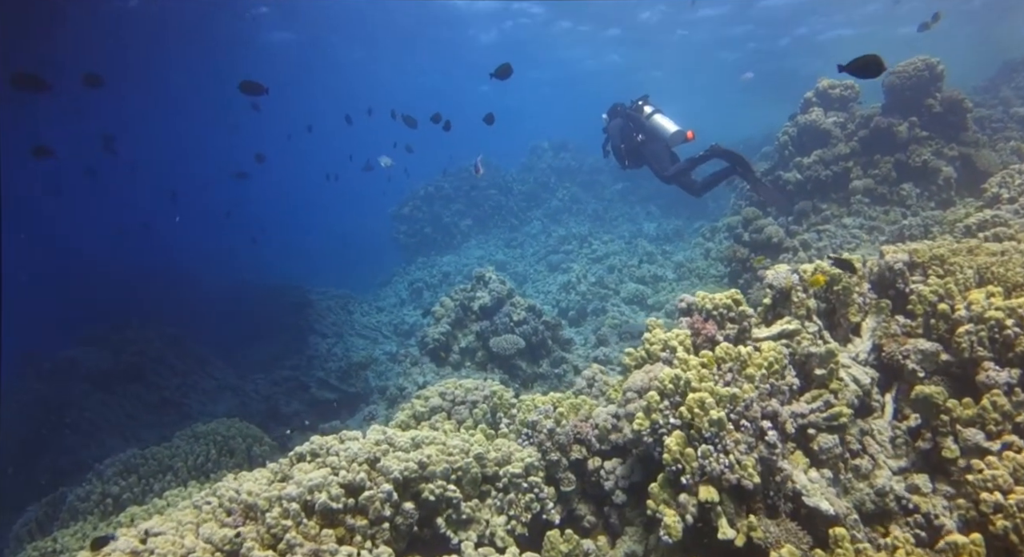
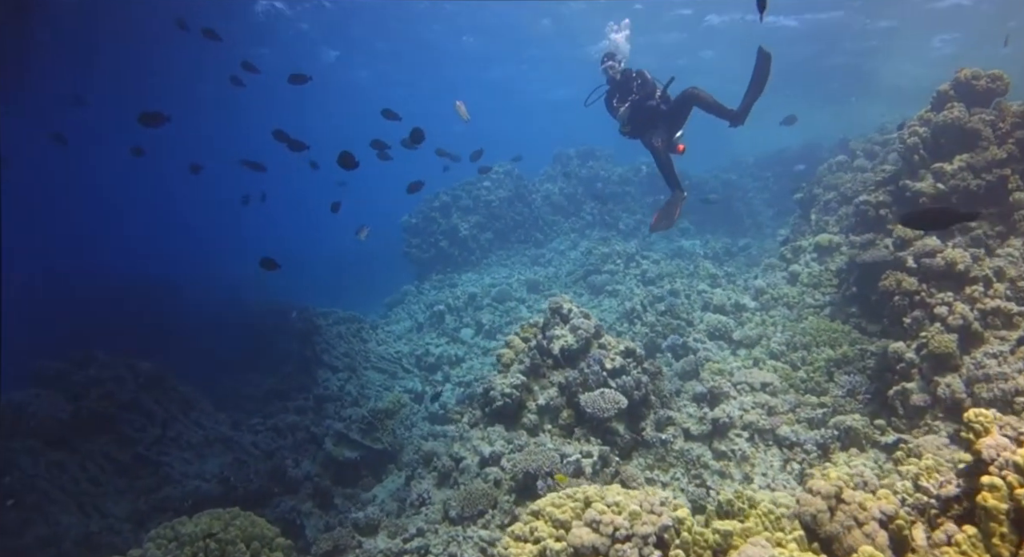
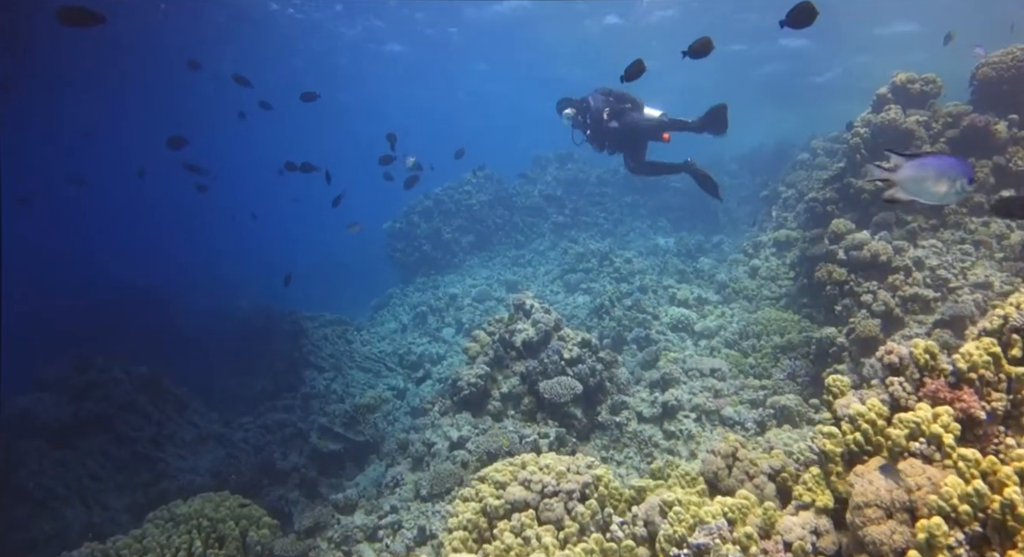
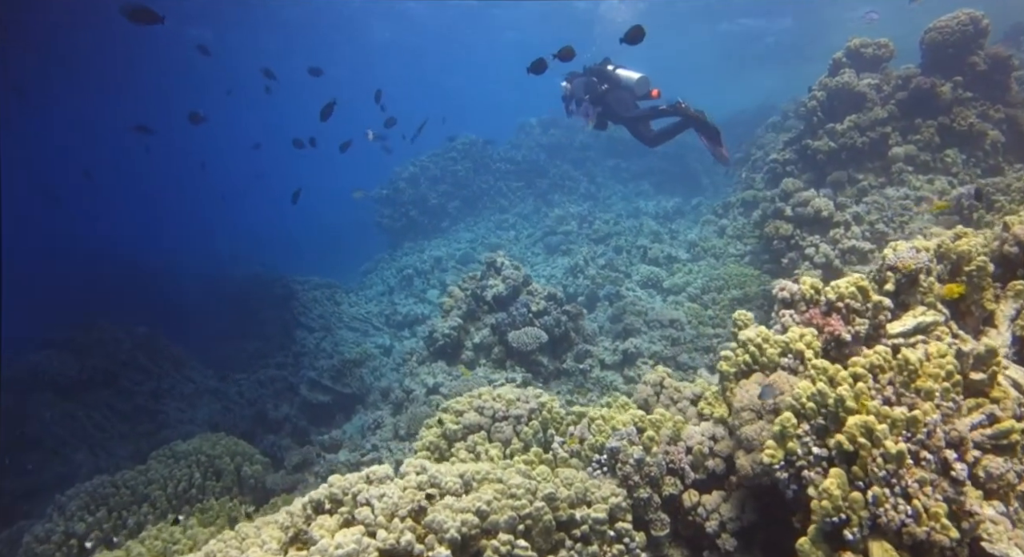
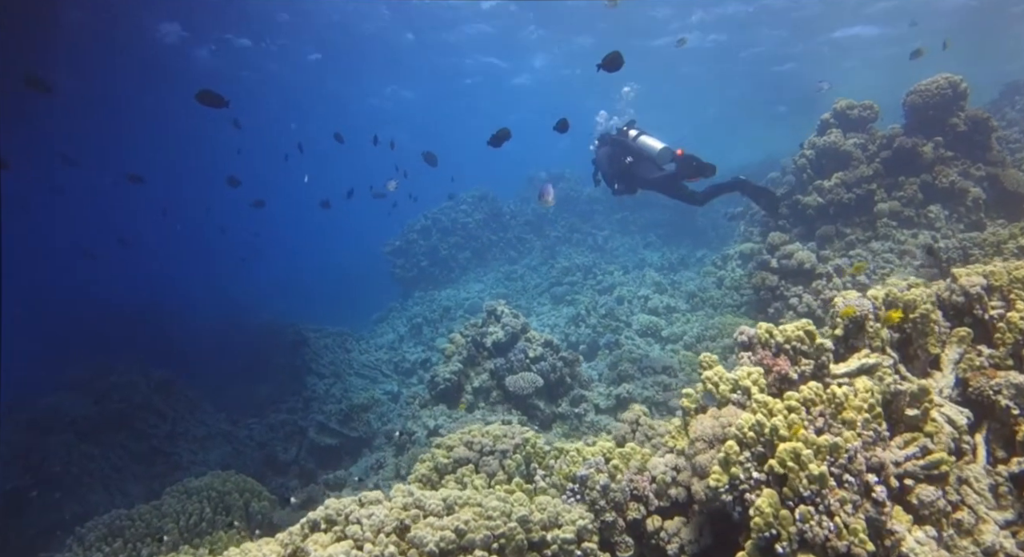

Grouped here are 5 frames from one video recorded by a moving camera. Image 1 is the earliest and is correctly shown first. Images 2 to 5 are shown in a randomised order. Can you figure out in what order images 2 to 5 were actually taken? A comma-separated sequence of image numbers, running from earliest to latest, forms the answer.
5, 4, 3, 2
